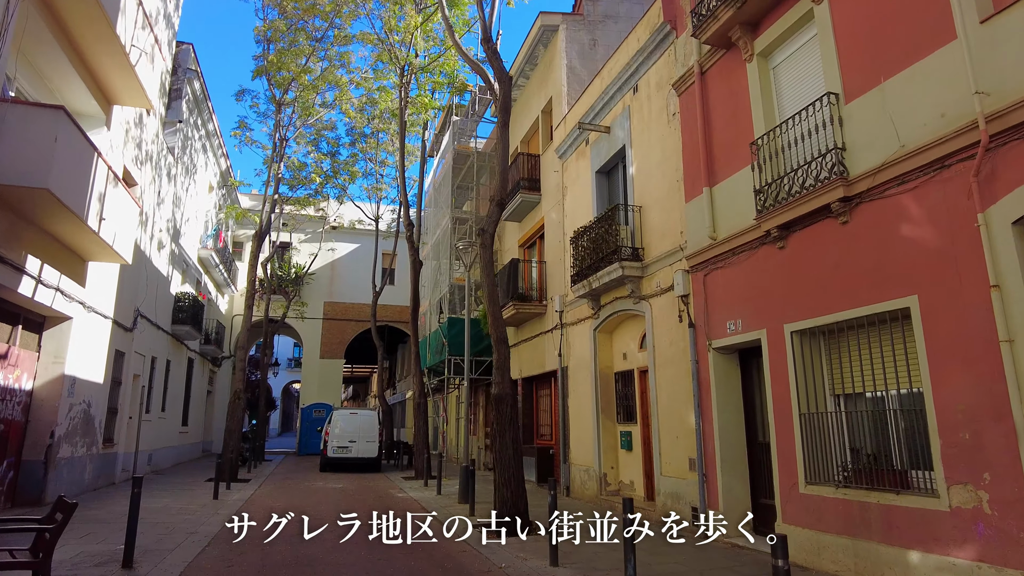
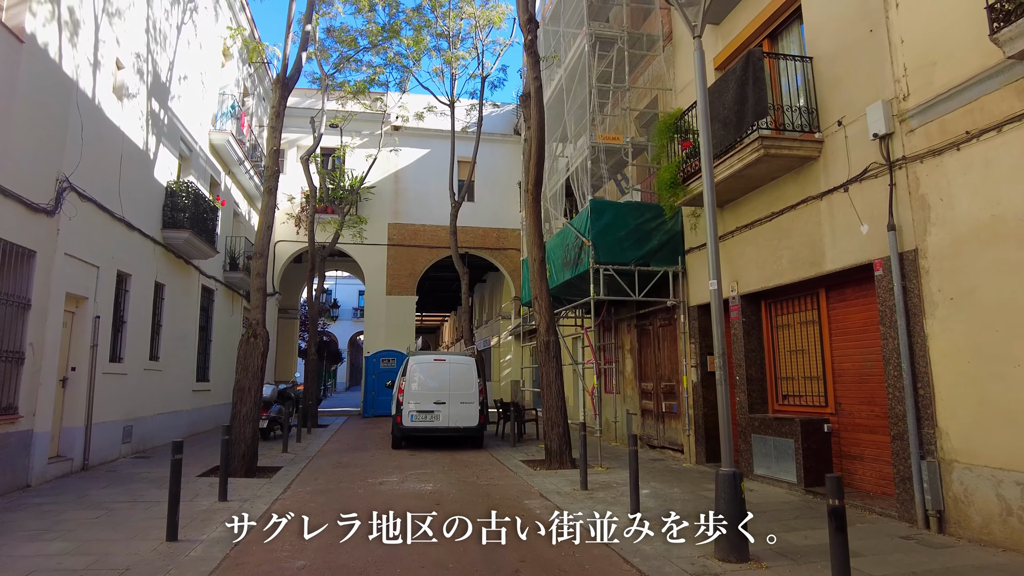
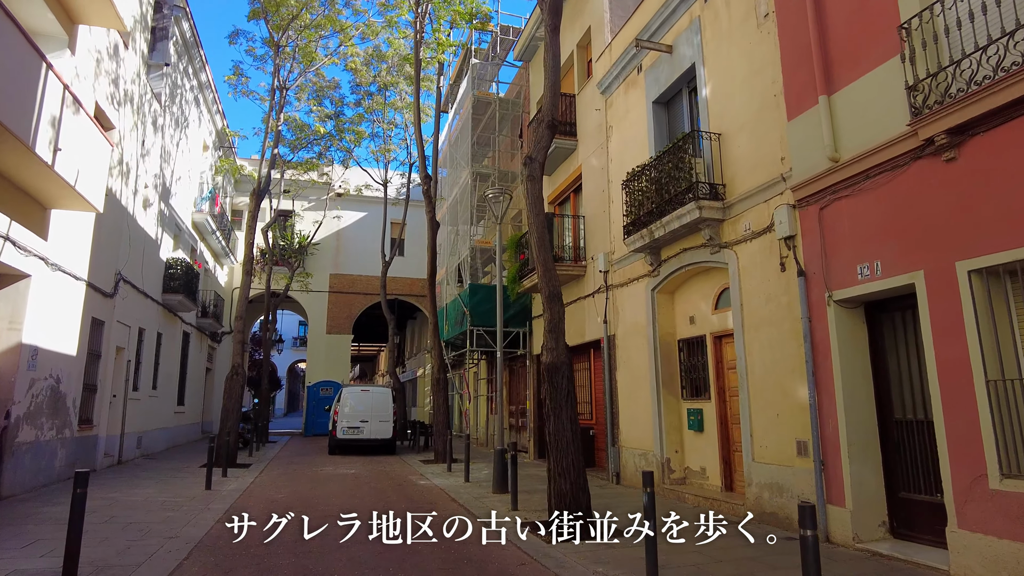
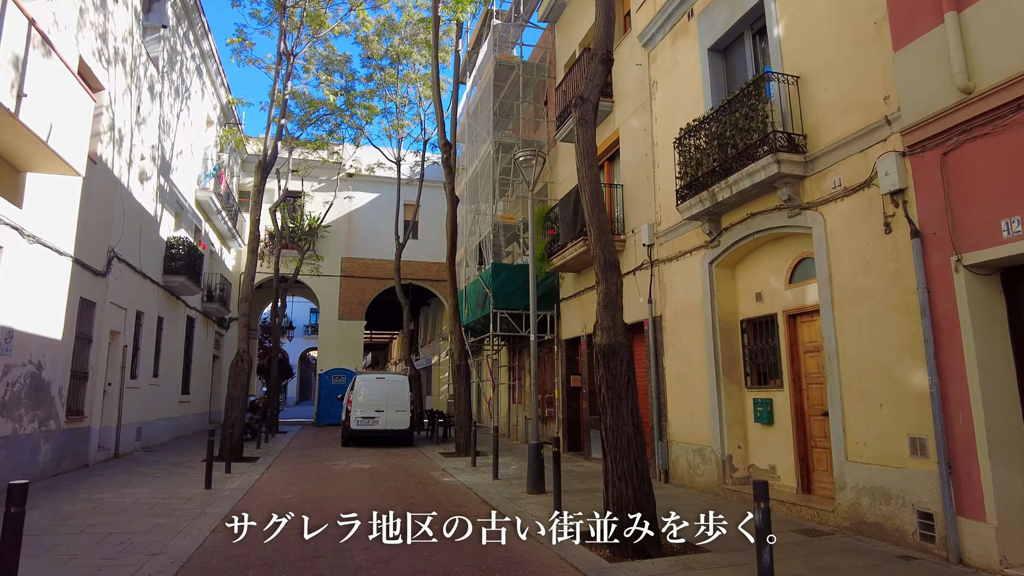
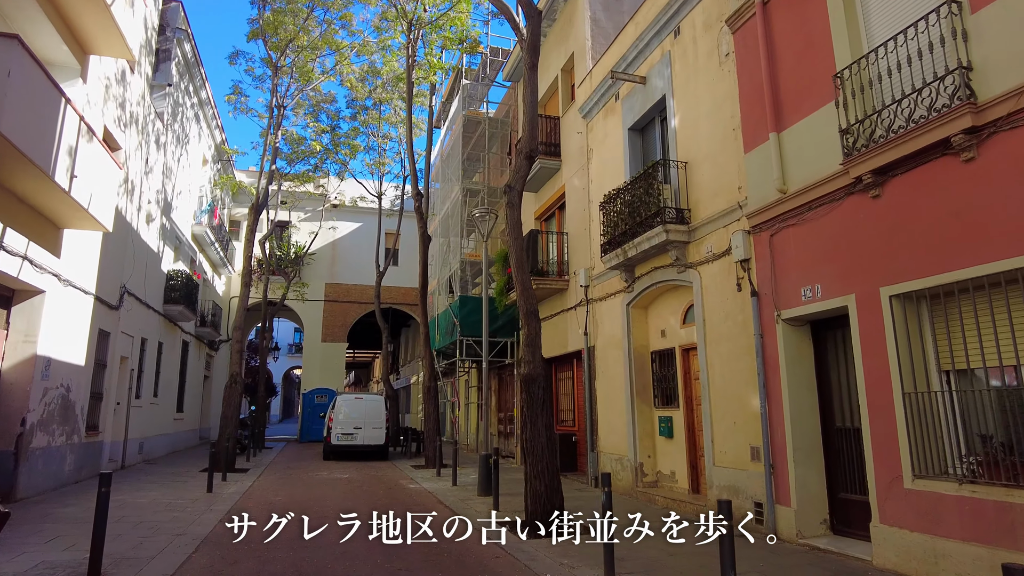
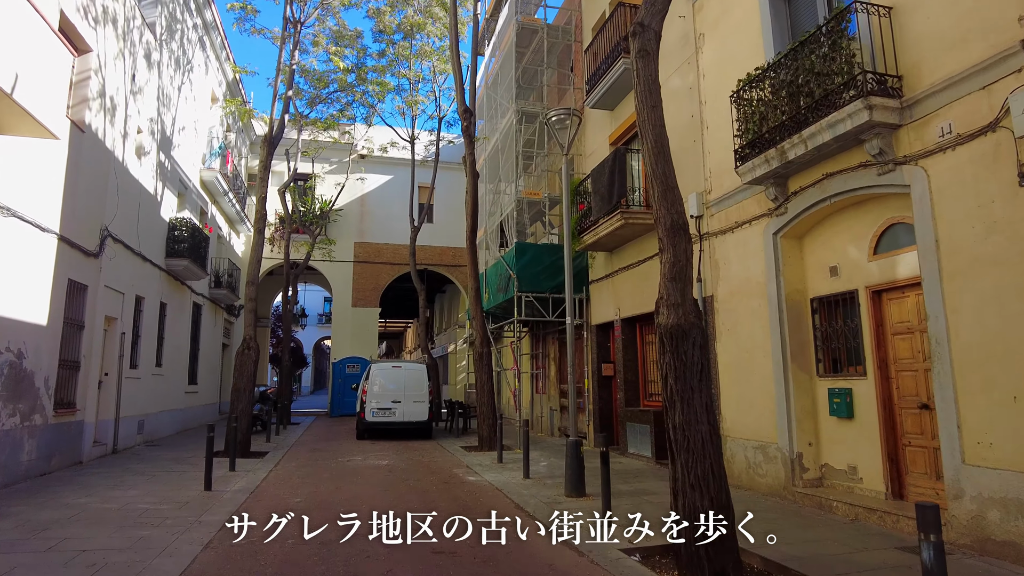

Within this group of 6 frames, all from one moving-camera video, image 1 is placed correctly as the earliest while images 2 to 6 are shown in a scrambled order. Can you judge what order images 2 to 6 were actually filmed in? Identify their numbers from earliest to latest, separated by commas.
5, 3, 4, 6, 2
